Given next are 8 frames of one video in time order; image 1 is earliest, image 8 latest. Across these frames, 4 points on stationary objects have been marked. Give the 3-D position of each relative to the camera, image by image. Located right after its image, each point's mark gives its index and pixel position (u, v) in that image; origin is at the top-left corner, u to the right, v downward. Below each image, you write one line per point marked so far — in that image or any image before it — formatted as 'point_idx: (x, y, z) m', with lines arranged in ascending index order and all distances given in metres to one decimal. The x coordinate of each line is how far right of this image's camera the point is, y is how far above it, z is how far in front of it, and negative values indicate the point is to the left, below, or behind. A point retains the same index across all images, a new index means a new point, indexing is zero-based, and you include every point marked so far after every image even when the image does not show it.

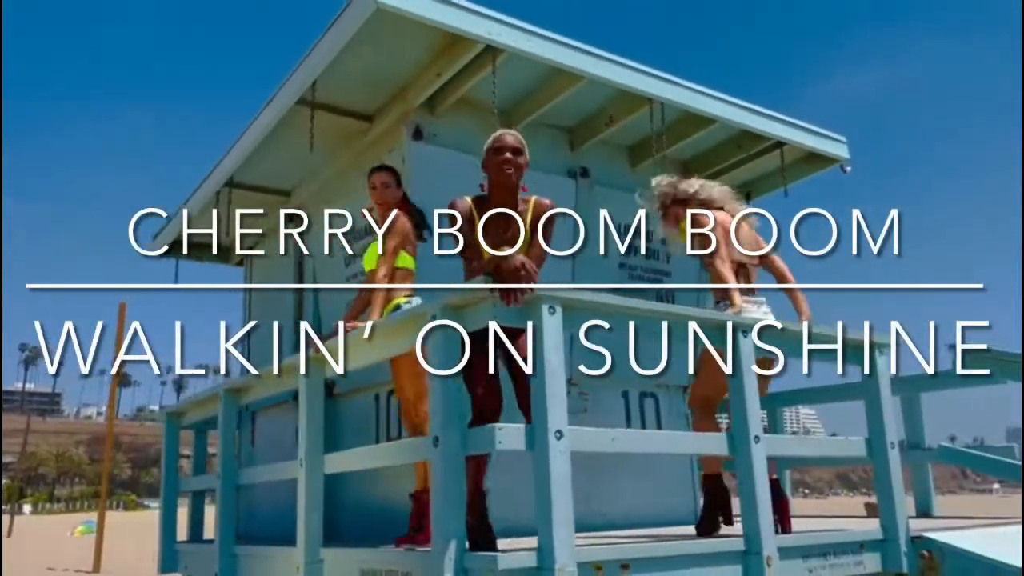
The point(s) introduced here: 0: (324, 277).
0: (-1.3, +0.1, +5.8) m
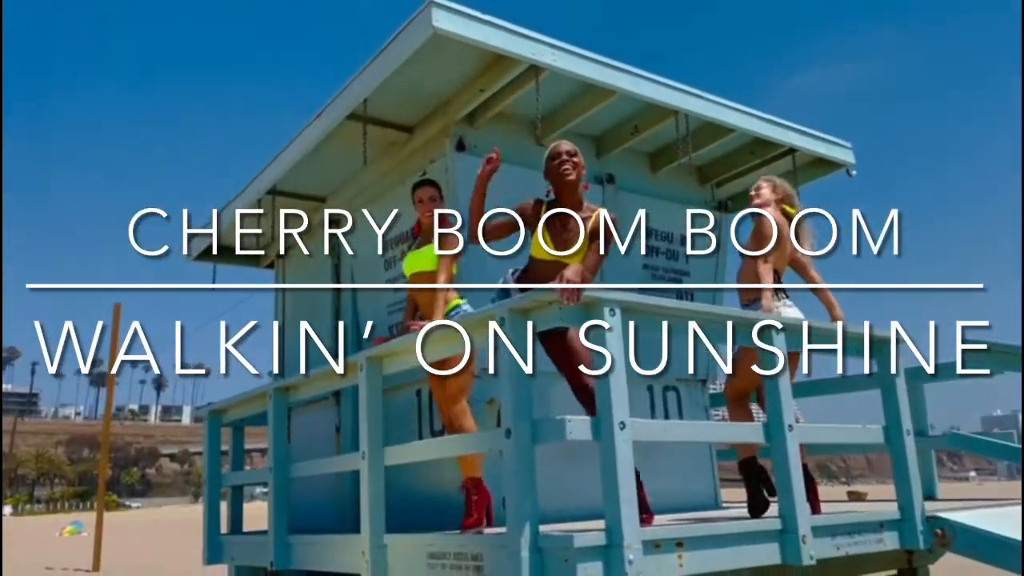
0: (-1.1, +0.1, +6.1) m
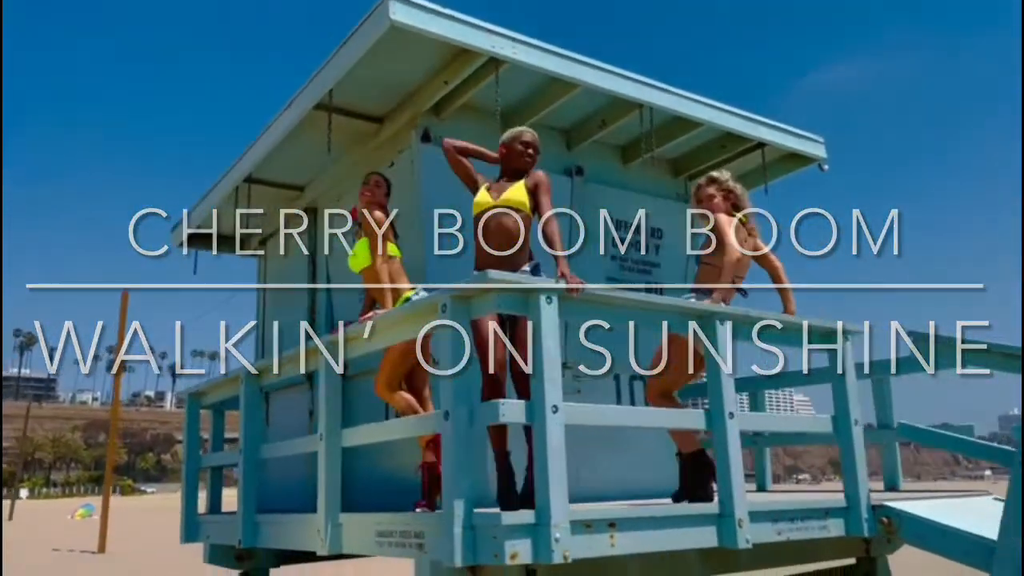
0: (-1.3, +0.2, +6.2) m
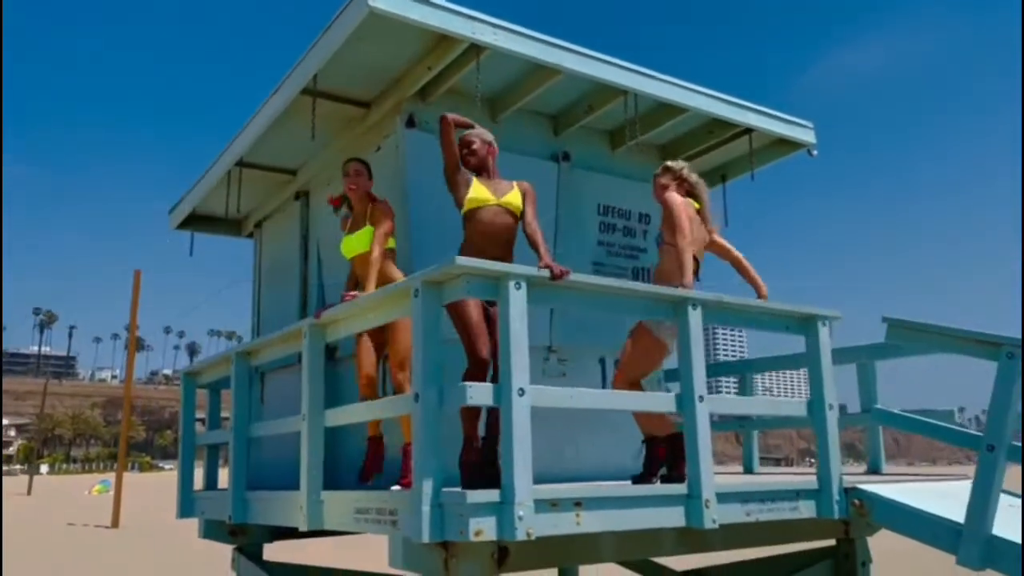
0: (-1.4, +0.3, +6.3) m
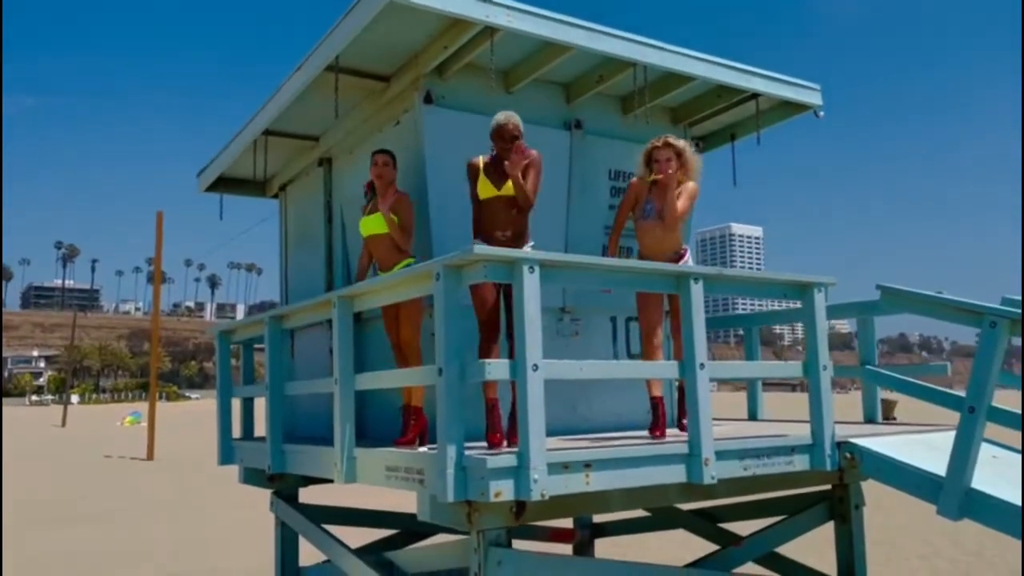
0: (-1.3, +0.6, +6.7) m
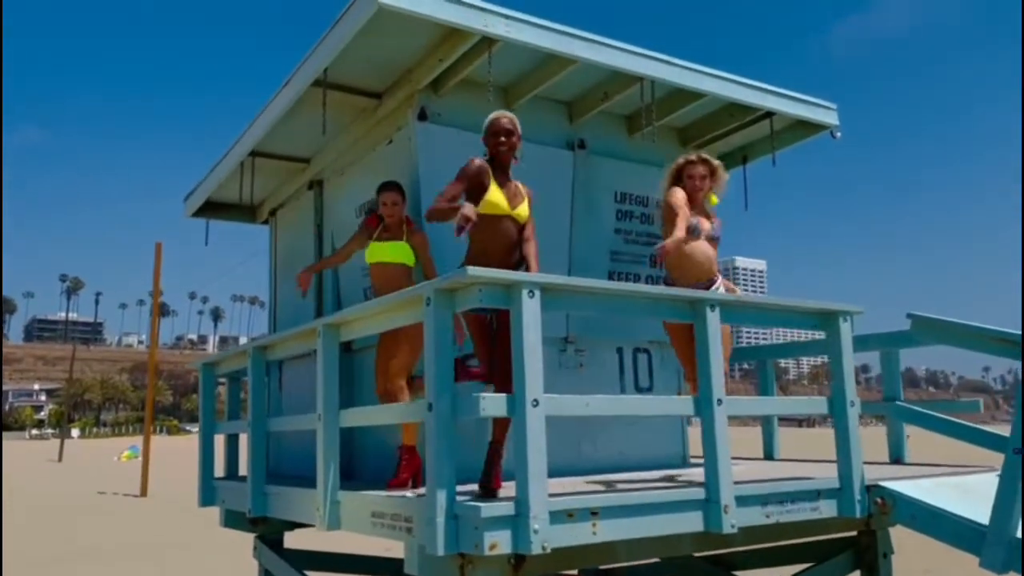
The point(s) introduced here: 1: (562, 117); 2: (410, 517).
0: (-1.3, +0.4, +6.3) m
1: (+0.4, +1.2, +5.9) m
2: (-0.5, -1.1, +3.9) m
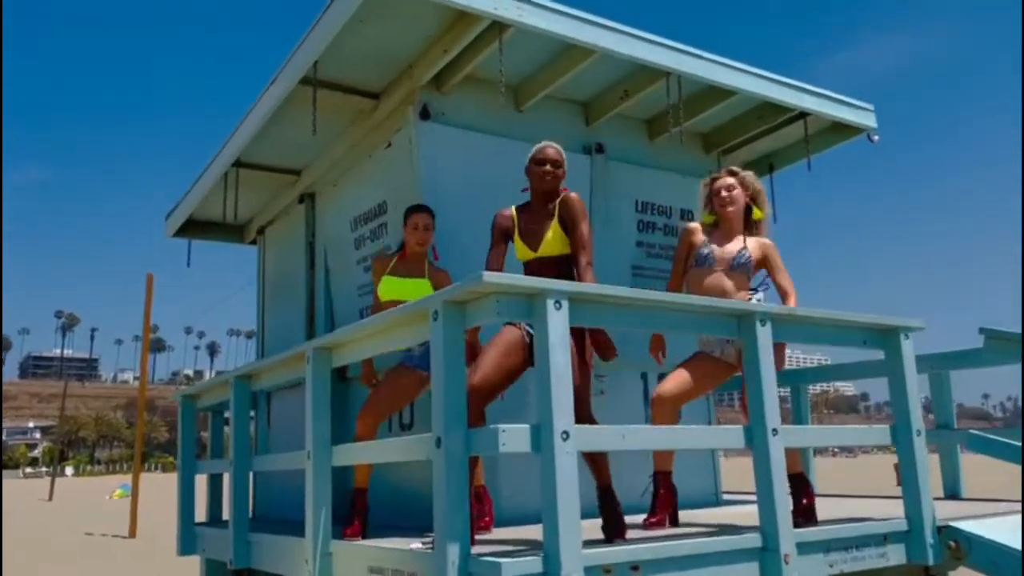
0: (-1.2, +0.2, +5.7) m
1: (+0.4, +1.1, +5.4) m
2: (-0.4, -1.1, +3.3) m
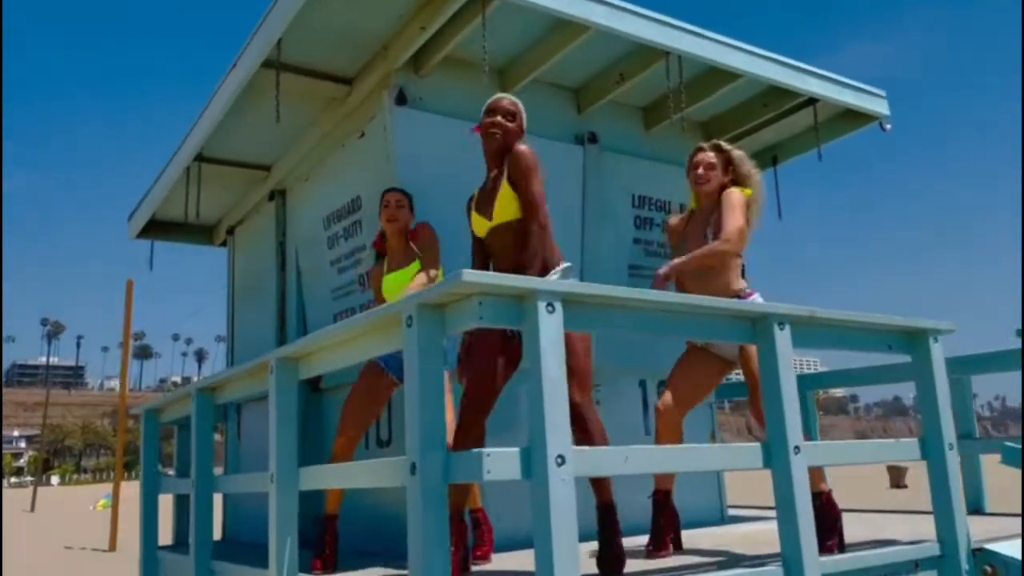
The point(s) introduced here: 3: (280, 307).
0: (-1.3, +0.2, +5.3) m
1: (+0.3, +1.1, +5.0) m
2: (-0.4, -1.1, +2.8) m
3: (-1.5, -0.1, +5.6) m
